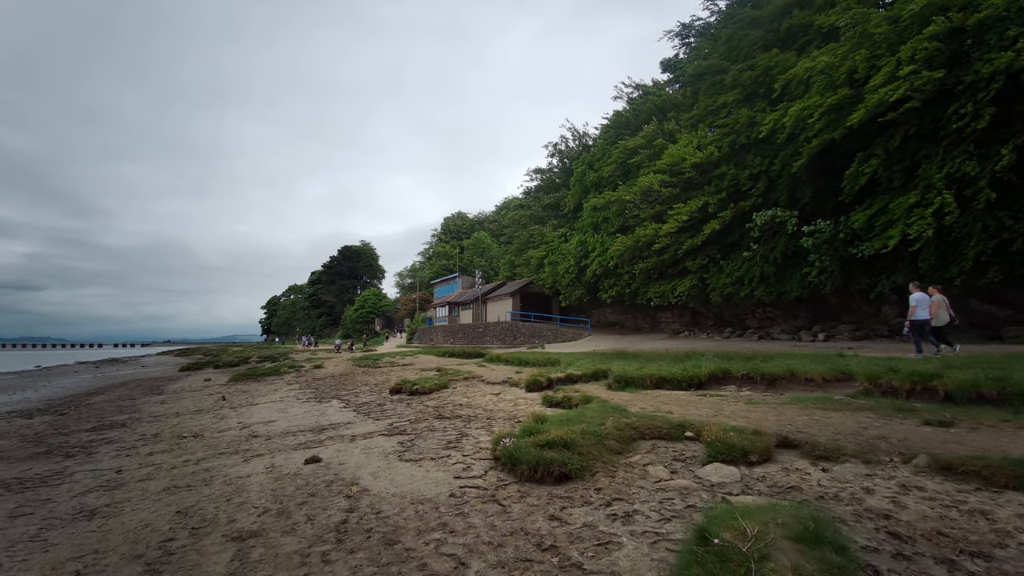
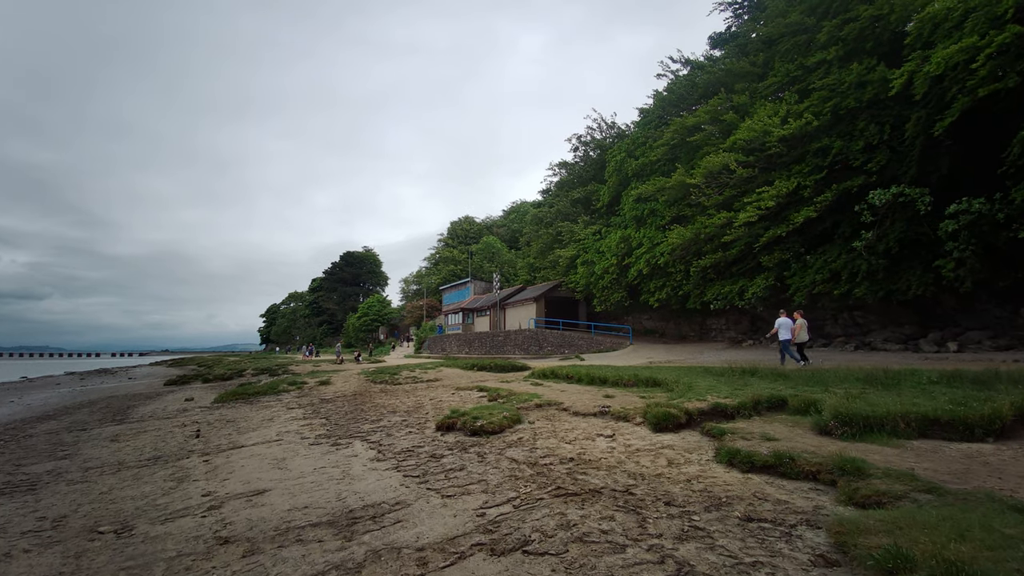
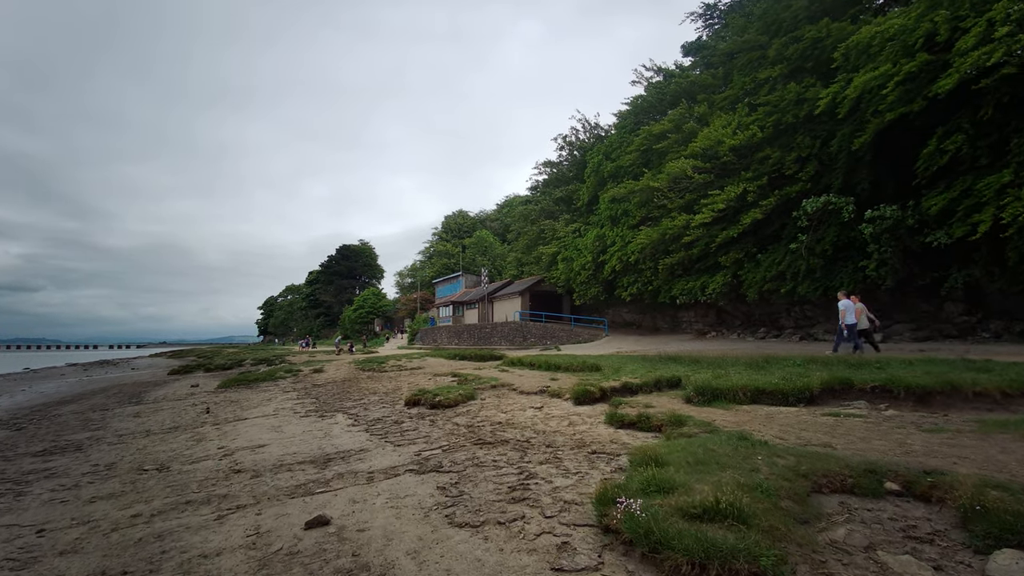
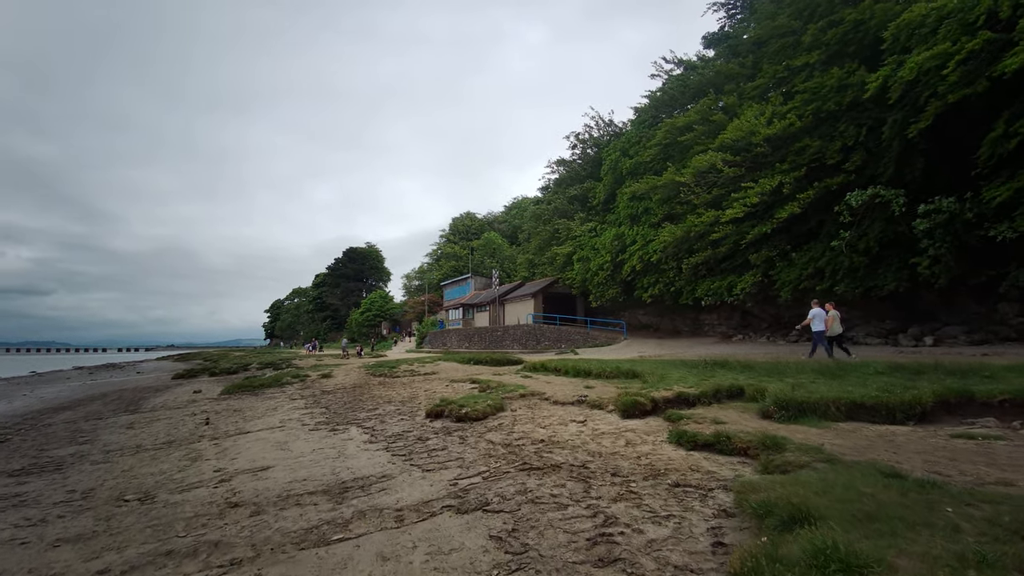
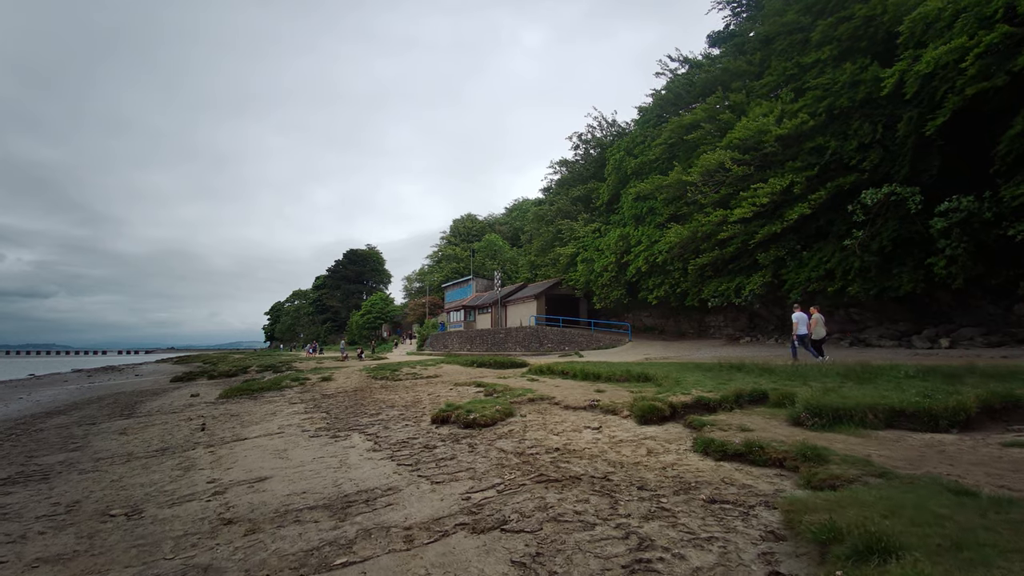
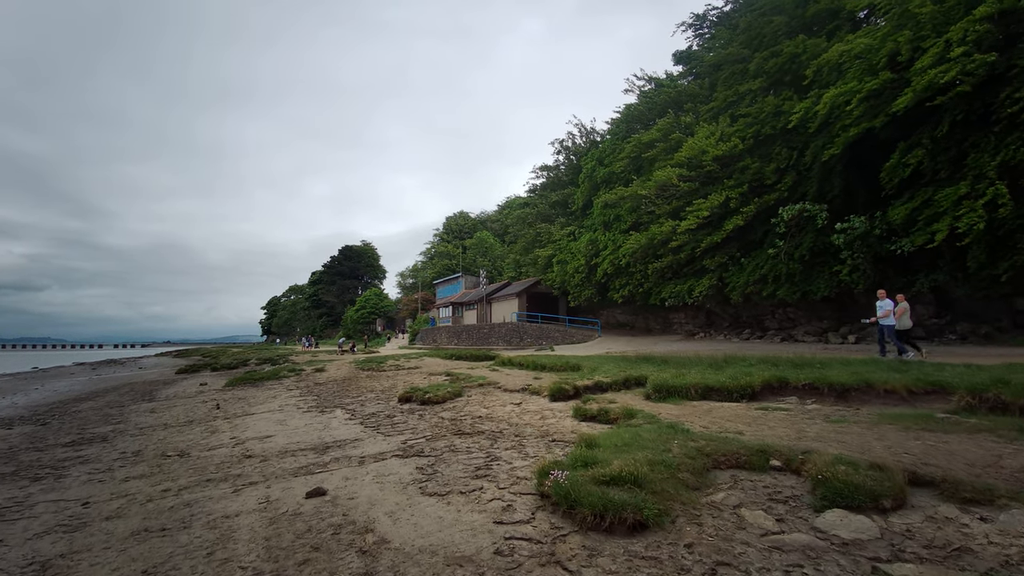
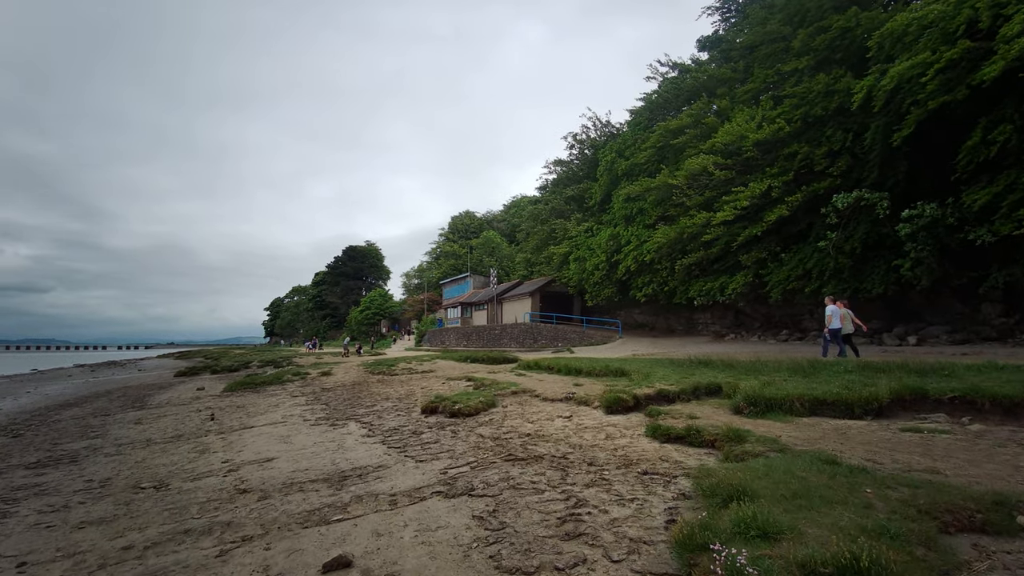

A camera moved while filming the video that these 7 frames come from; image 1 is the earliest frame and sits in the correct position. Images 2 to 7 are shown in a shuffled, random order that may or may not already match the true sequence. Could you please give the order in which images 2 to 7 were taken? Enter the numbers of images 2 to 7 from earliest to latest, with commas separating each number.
6, 3, 7, 4, 5, 2
